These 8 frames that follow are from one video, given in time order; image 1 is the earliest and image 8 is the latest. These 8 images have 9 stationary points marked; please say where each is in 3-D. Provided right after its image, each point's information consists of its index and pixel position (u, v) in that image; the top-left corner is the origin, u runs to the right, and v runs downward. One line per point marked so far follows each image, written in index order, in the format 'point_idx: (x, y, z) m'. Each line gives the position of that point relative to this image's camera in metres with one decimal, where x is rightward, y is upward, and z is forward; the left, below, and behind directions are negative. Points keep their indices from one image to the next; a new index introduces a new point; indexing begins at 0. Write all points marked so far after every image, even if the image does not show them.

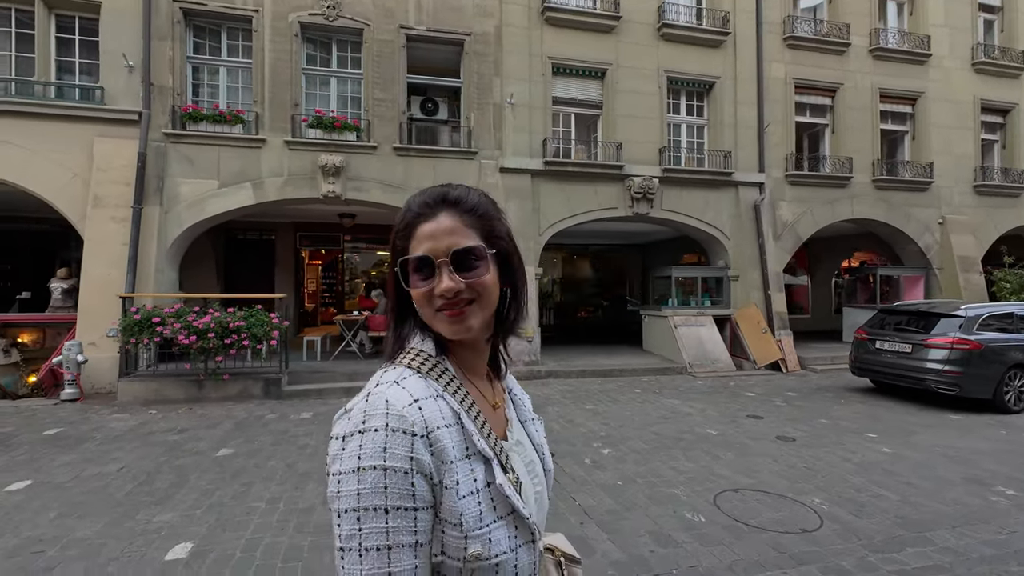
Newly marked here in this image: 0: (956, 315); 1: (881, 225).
0: (+7.0, -0.4, +7.9) m
1: (+9.5, +1.6, +13.0) m
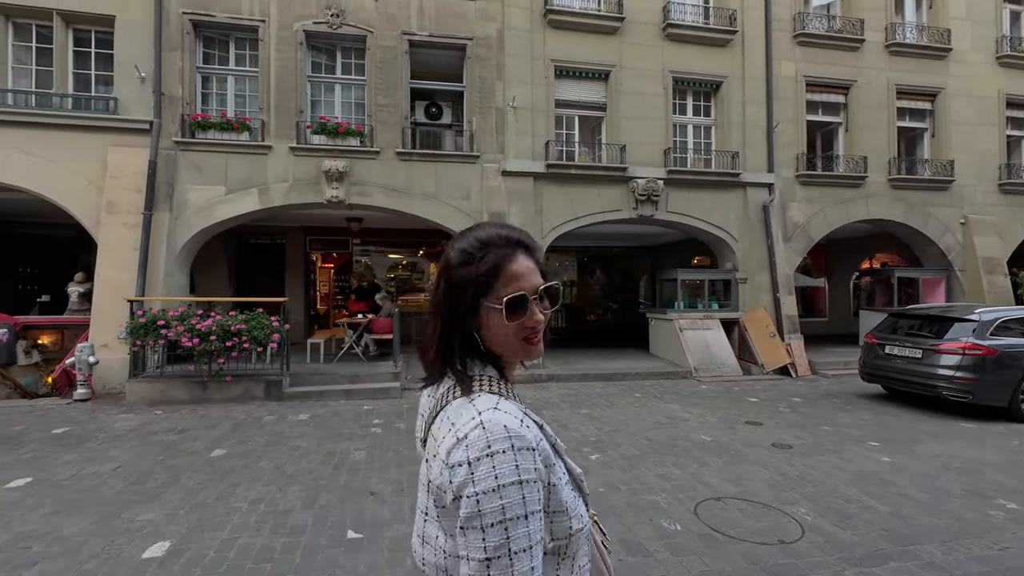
0: (+6.9, -0.5, +7.6) m
1: (+9.6, +1.6, +12.6) m
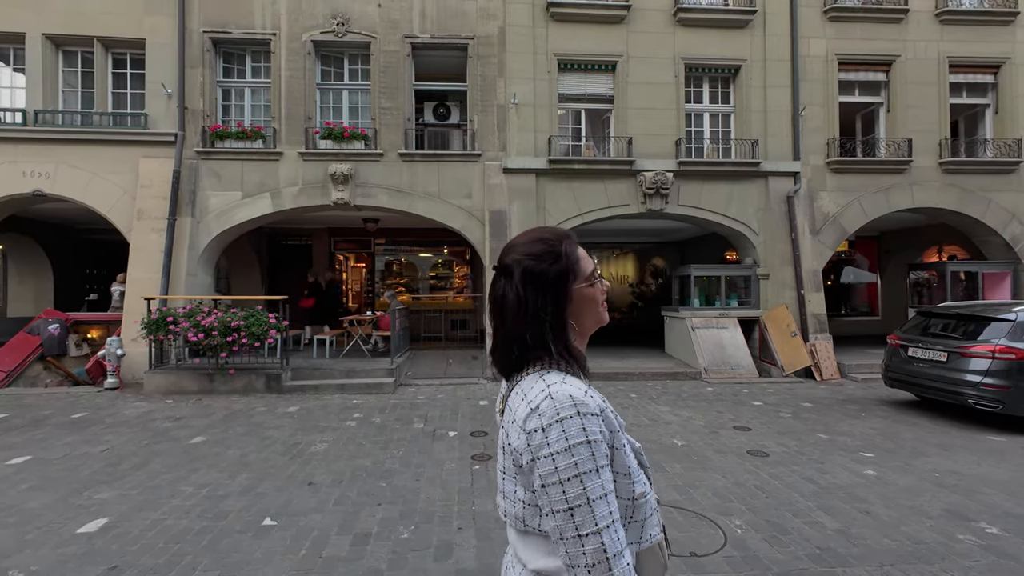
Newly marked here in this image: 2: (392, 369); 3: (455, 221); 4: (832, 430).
0: (+6.6, -0.4, +6.7) m
1: (+9.9, +1.7, +11.3) m
2: (-2.1, -1.4, +8.9) m
3: (-1.2, +1.4, +10.2) m
4: (+4.2, -1.9, +6.6) m
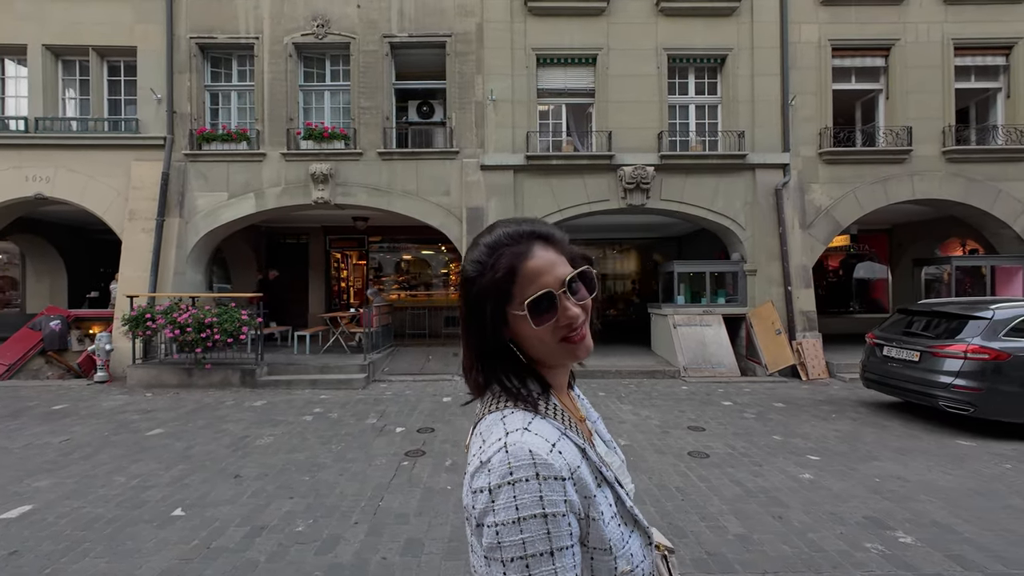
0: (+5.9, -0.4, +6.3) m
1: (+9.5, +1.7, +10.7) m
2: (-2.7, -1.4, +9.0) m
3: (-1.6, +1.4, +10.3) m
4: (+3.6, -1.8, +6.4) m
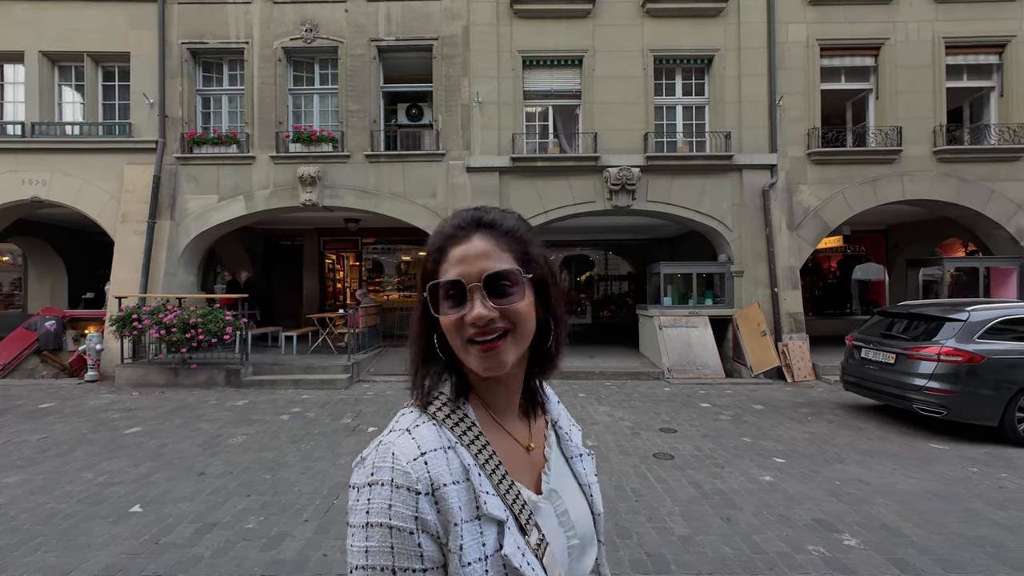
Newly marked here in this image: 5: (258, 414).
0: (+5.5, -0.4, +6.3) m
1: (+9.2, +1.7, +10.5) m
2: (-3.0, -1.4, +9.1) m
3: (-1.9, +1.4, +10.4) m
4: (+3.2, -1.8, +6.4) m
5: (-3.7, -1.8, +7.2) m
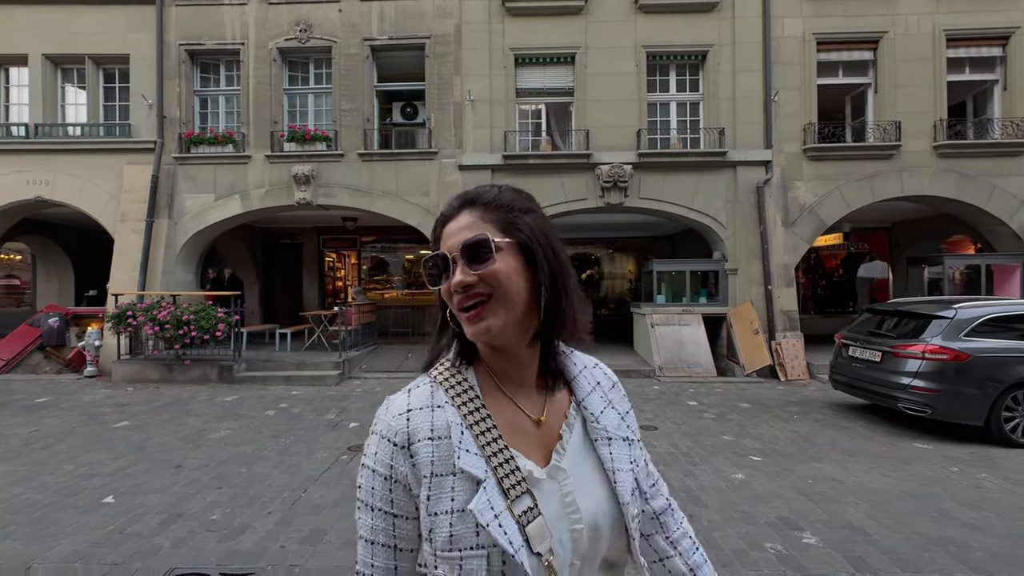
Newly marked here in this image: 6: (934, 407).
0: (+5.3, -0.3, +6.1) m
1: (+9.0, +1.8, +10.3) m
2: (-3.2, -1.4, +9.2) m
3: (-2.1, +1.5, +10.4) m
4: (+2.9, -1.8, +6.3) m
5: (-3.9, -1.8, +7.3) m
6: (+4.9, -1.4, +5.8) m
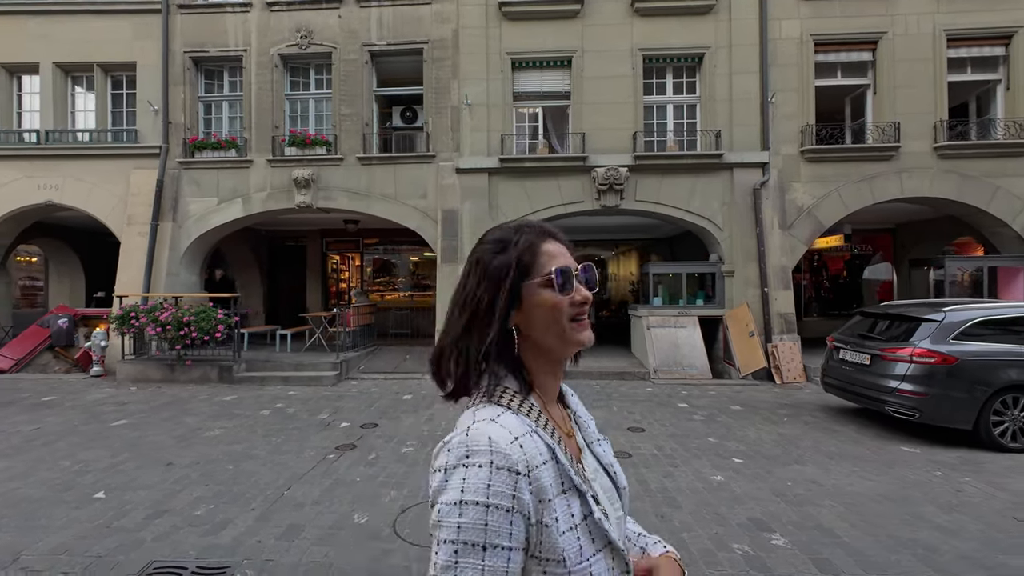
0: (+5.1, -0.4, +6.1) m
1: (+8.9, +1.7, +10.2) m
2: (-3.3, -1.4, +9.3) m
3: (-2.1, +1.4, +10.6) m
4: (+2.8, -1.8, +6.3) m
5: (-4.0, -1.8, +7.5) m
6: (+4.7, -1.4, +5.8) m
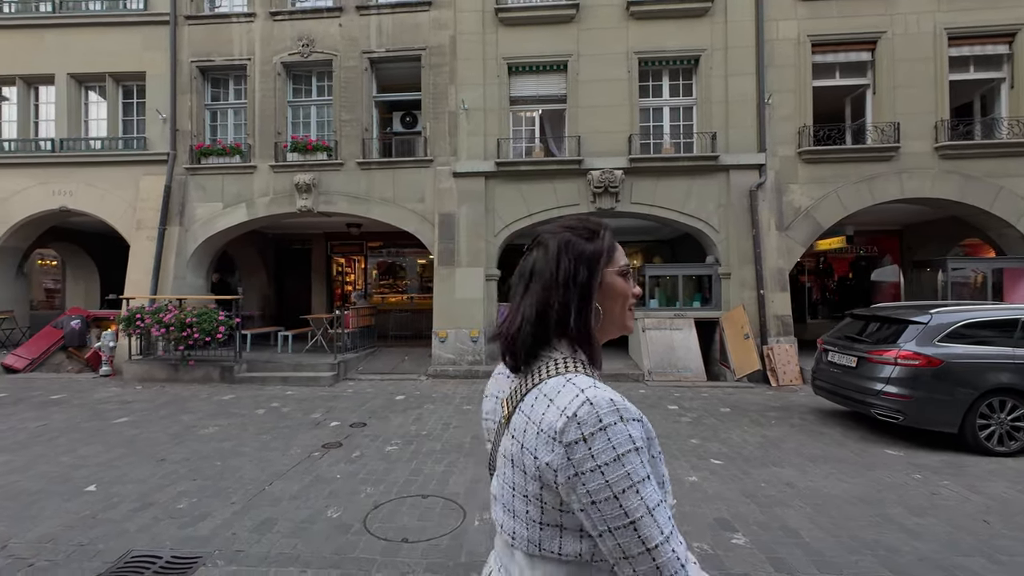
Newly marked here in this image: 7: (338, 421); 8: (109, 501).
0: (+4.9, -0.4, +6.1) m
1: (+8.8, +1.7, +10.1) m
2: (-3.4, -1.4, +9.5) m
3: (-2.2, +1.4, +10.7) m
4: (+2.6, -1.9, +6.3) m
5: (-4.2, -1.8, +7.7) m
6: (+4.5, -1.4, +5.8) m
7: (-2.4, -1.9, +7.0) m
8: (-3.6, -1.9, +4.4) m
